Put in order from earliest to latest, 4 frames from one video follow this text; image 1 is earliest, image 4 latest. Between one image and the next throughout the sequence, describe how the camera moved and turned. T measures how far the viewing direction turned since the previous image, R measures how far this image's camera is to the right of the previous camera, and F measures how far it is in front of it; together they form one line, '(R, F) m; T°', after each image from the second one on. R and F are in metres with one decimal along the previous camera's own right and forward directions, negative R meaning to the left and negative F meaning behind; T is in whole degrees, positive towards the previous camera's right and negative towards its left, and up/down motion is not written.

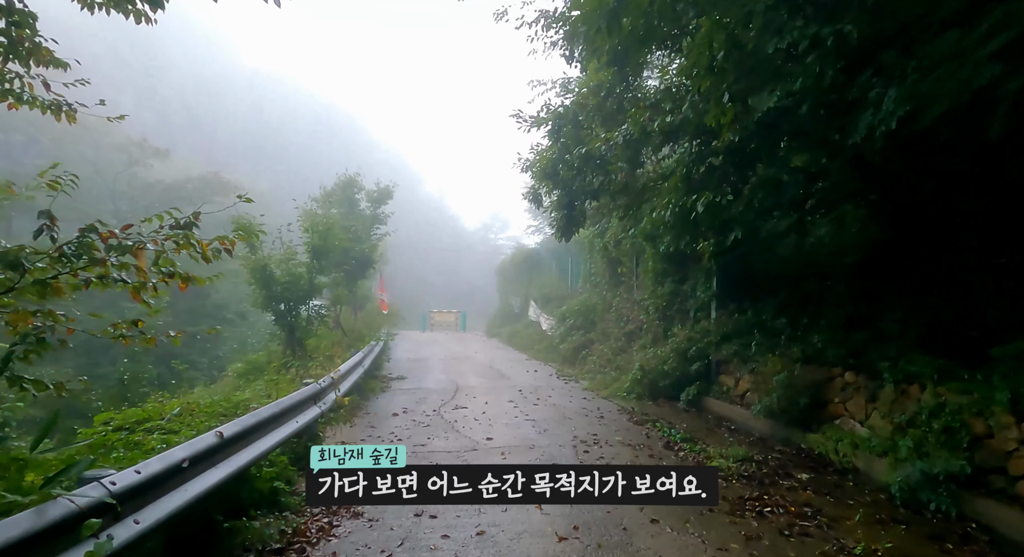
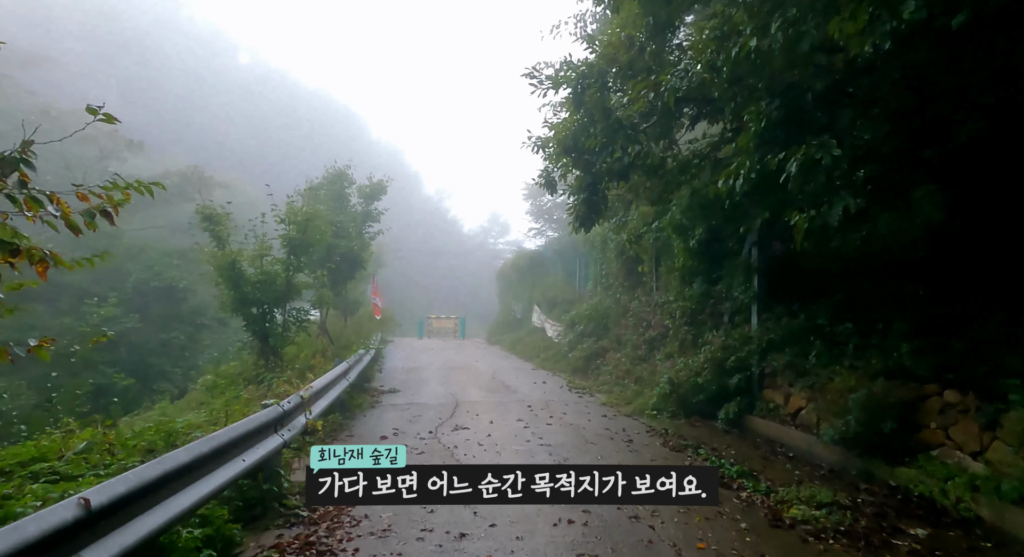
(-0.1, +1.4) m; 0°
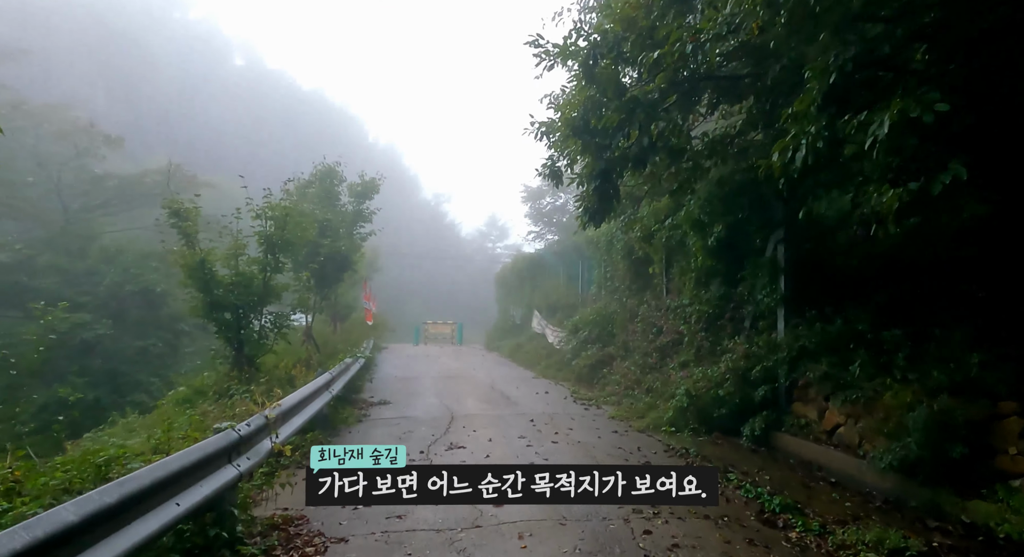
(0.0, +0.9) m; 0°
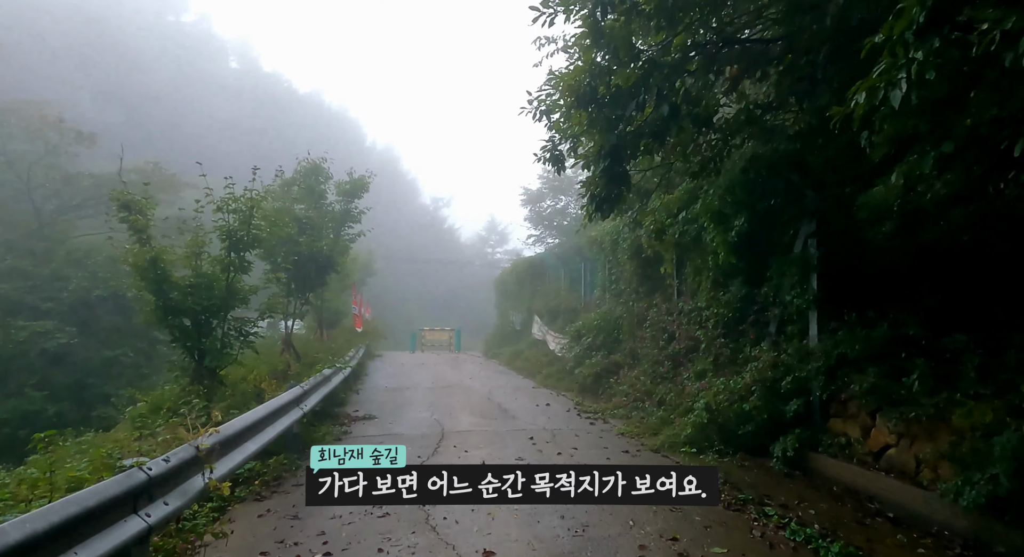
(+0.1, +1.0) m; 0°
